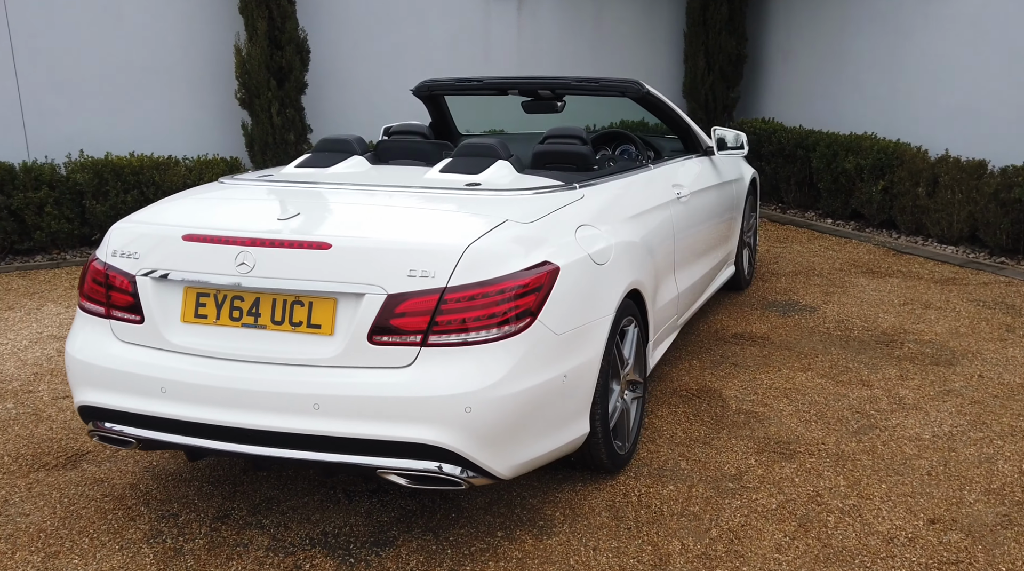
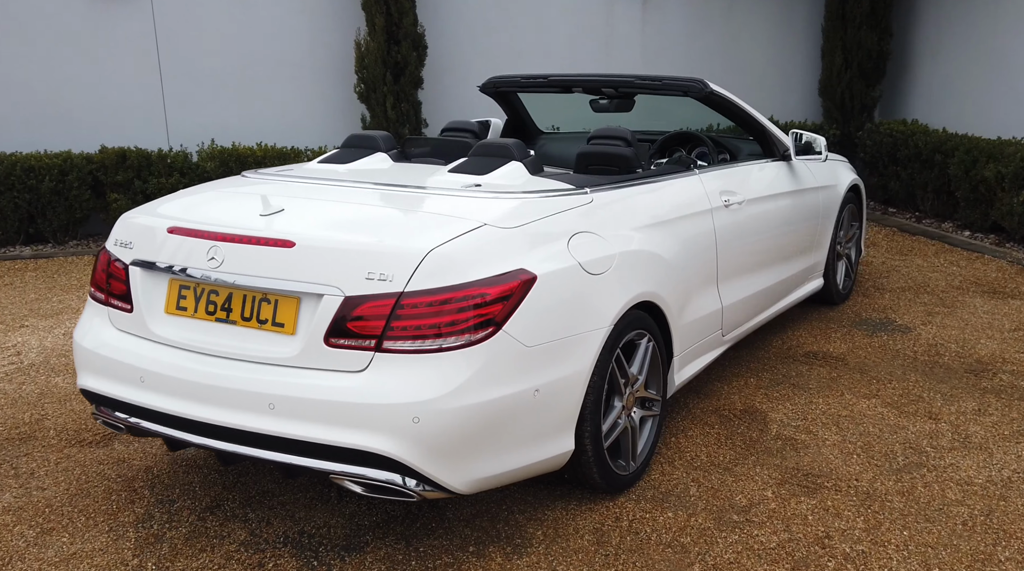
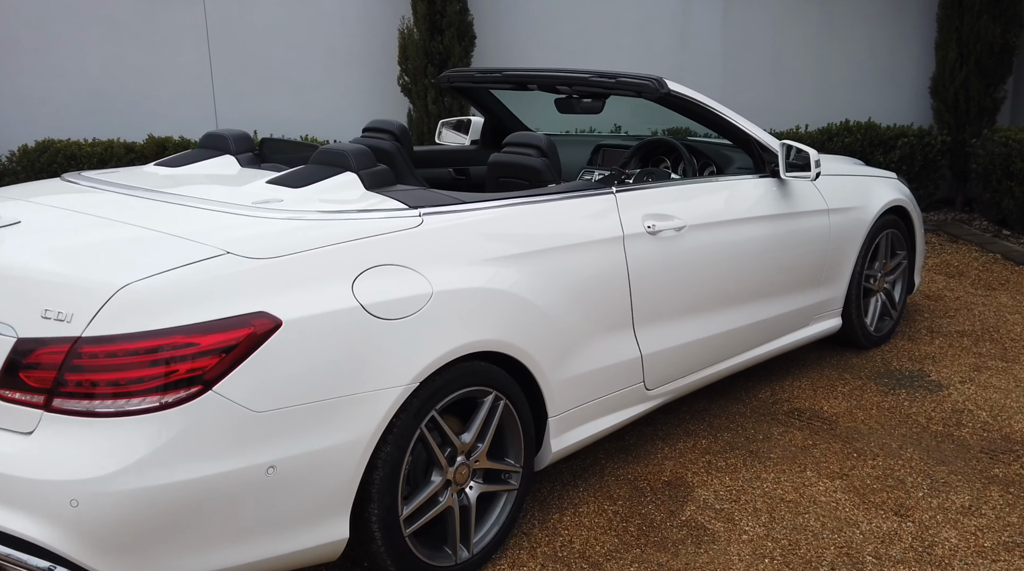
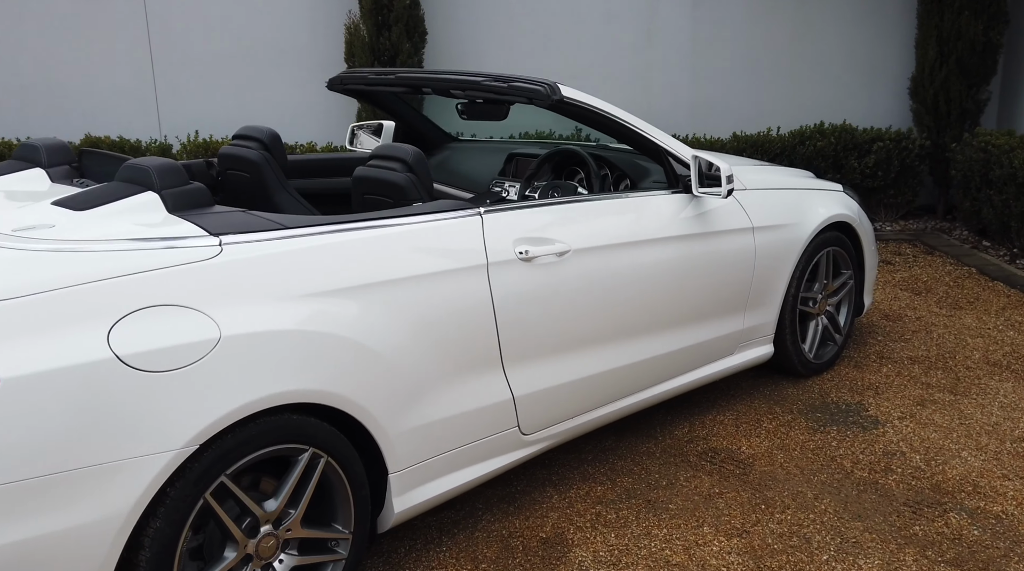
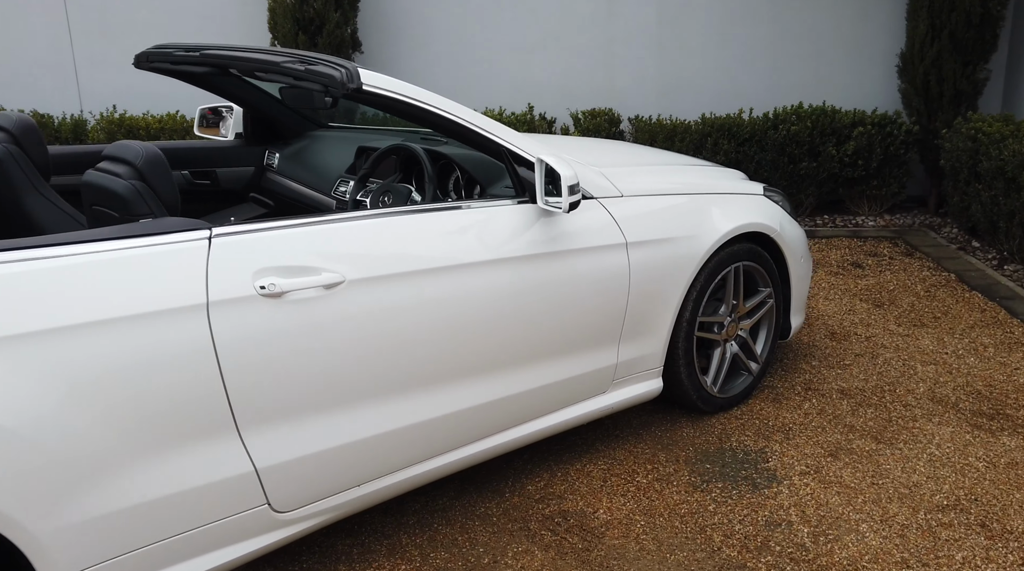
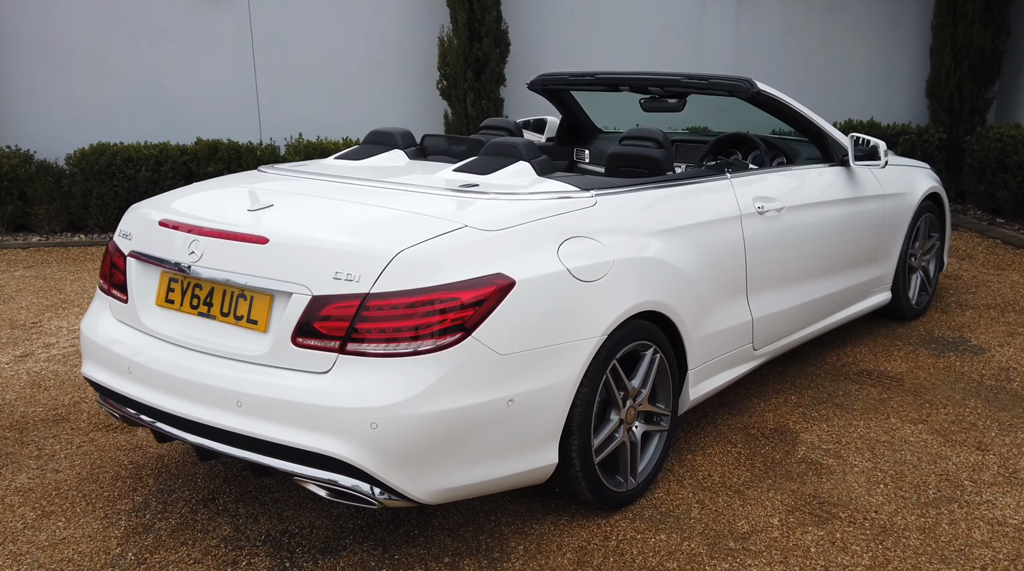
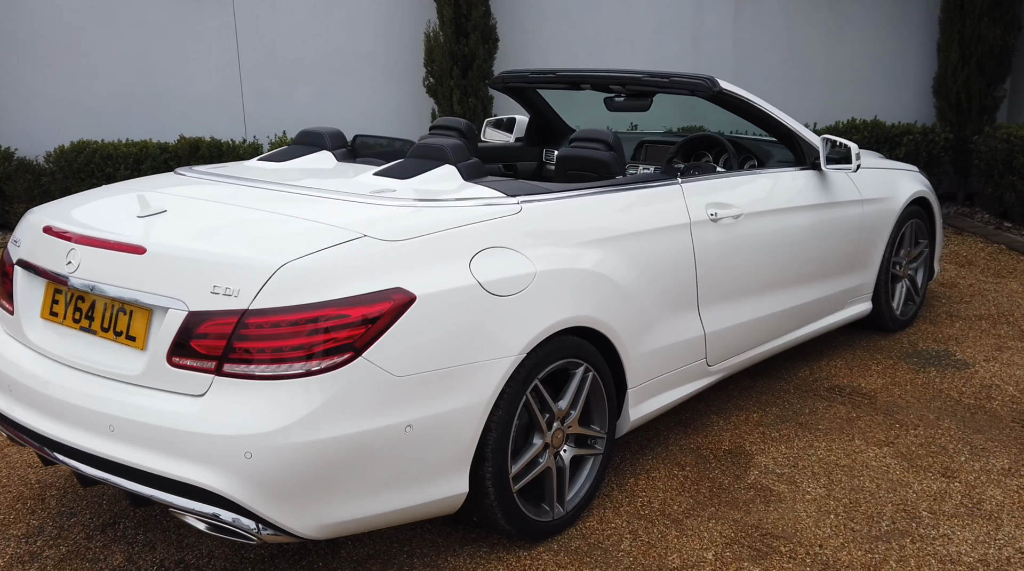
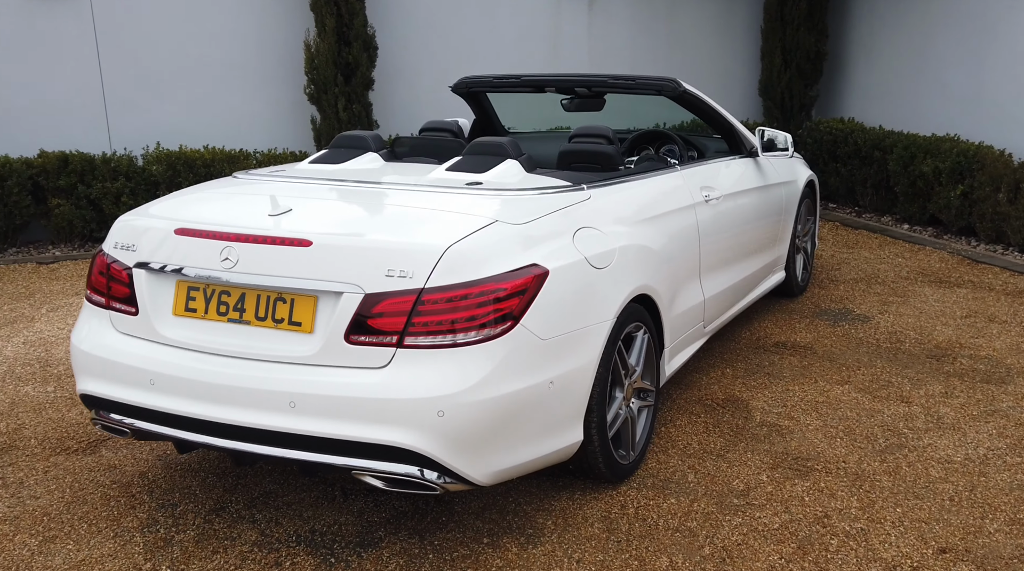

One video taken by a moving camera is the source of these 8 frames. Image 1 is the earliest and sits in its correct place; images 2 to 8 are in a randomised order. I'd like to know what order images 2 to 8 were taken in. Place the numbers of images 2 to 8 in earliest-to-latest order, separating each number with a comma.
8, 2, 6, 7, 3, 4, 5
